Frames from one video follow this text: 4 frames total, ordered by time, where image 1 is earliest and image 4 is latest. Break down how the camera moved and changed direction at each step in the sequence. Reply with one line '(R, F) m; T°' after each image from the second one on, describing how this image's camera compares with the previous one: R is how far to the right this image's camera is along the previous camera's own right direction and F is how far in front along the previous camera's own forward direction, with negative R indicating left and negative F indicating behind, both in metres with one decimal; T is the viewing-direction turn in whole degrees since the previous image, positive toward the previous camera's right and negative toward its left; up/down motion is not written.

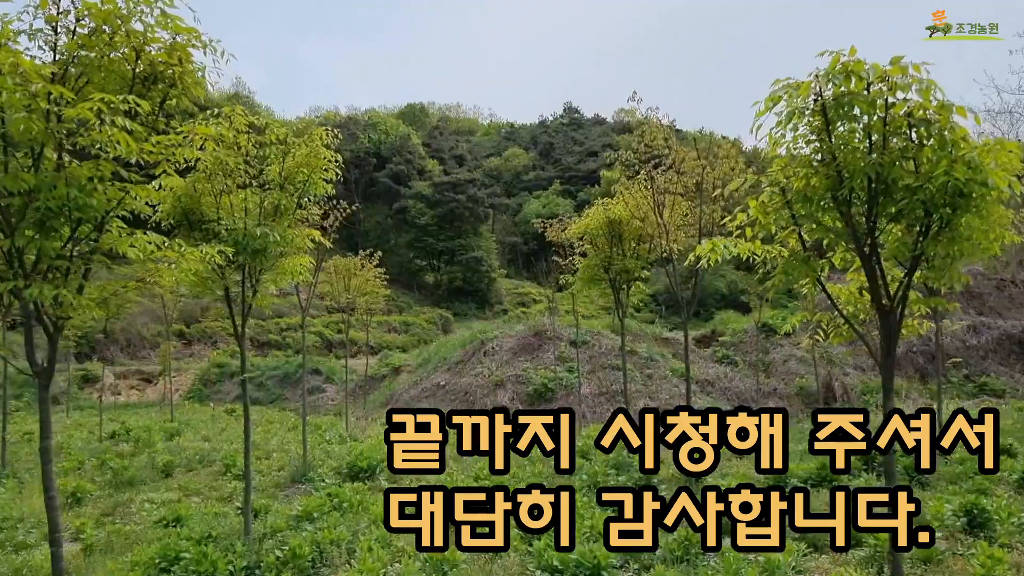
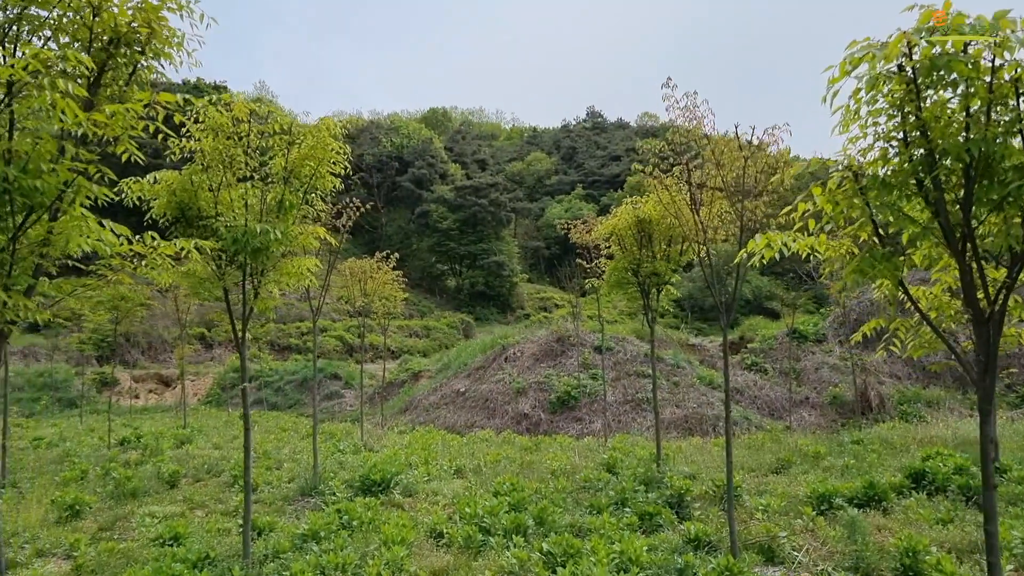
(0.0, +0.5) m; -2°
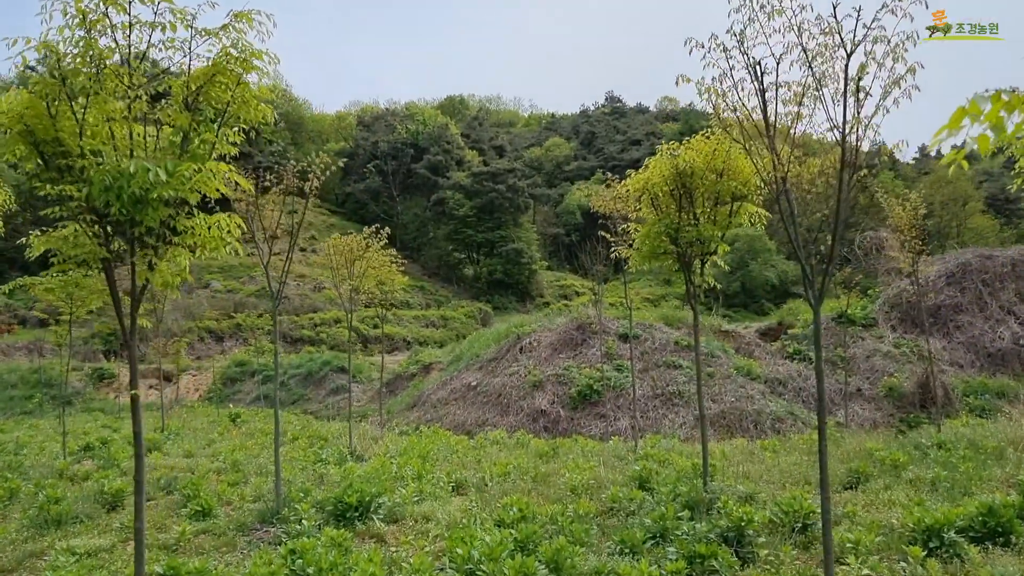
(+0.1, +1.6) m; -2°
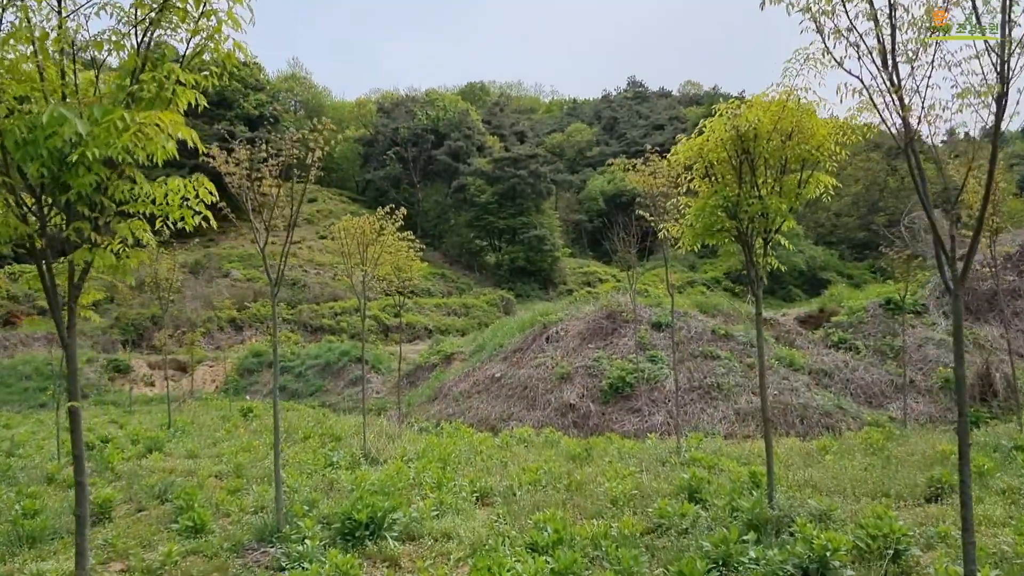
(-0.1, +0.9) m; -2°
